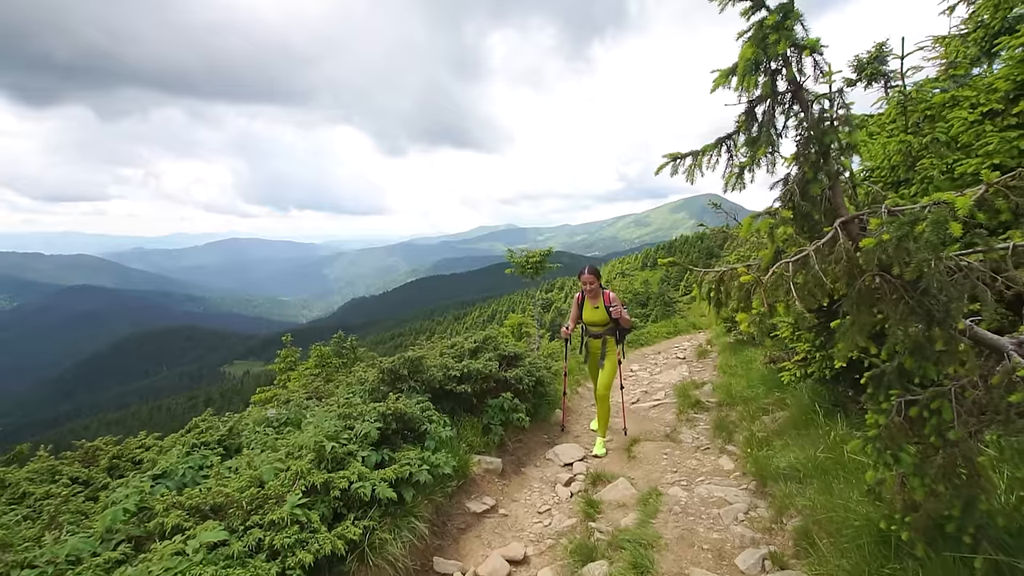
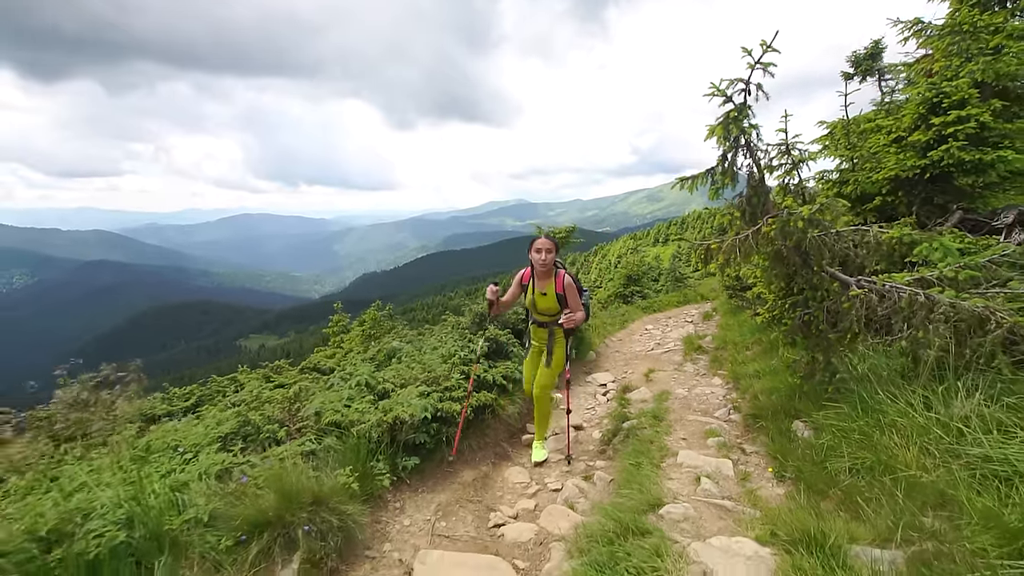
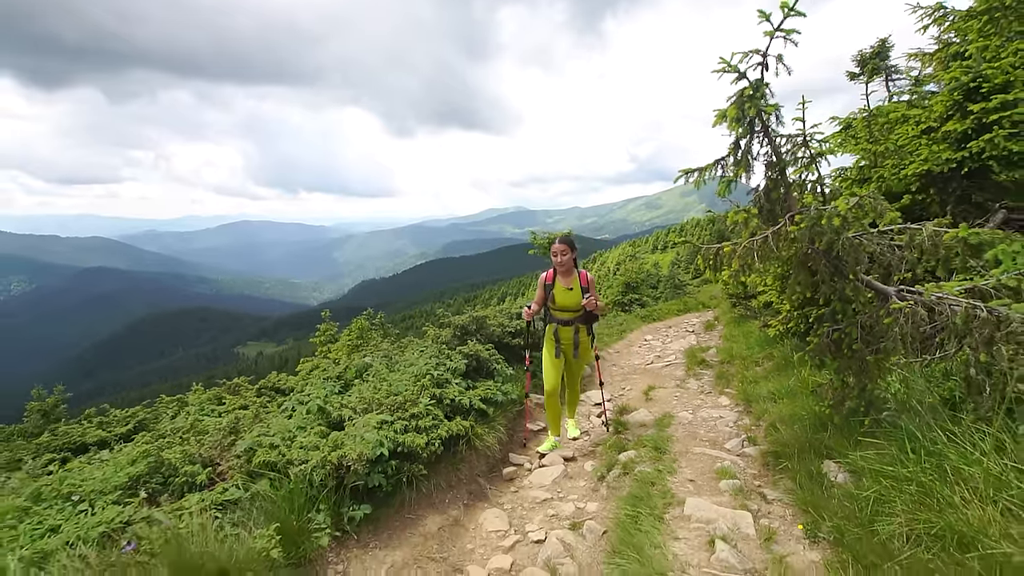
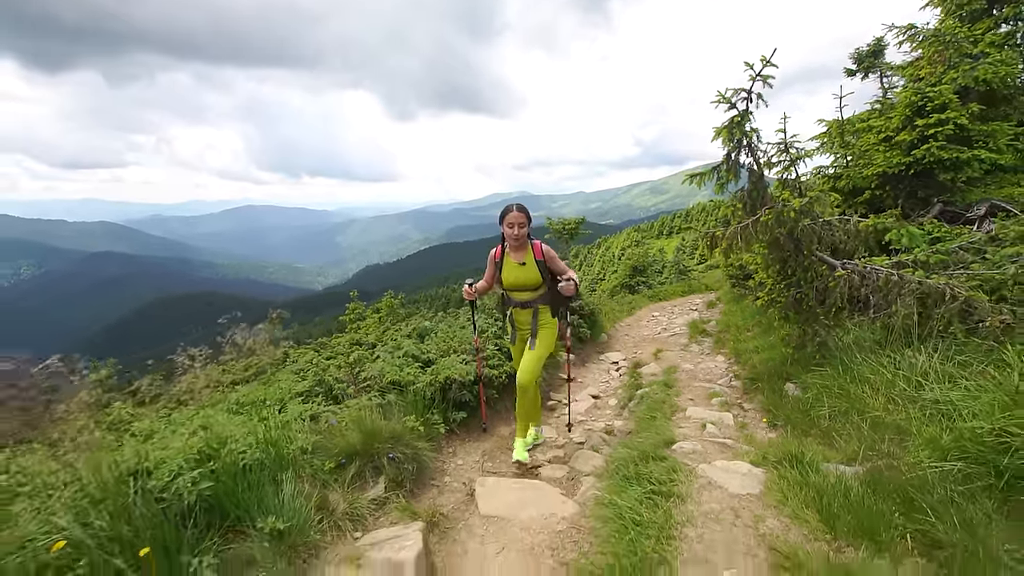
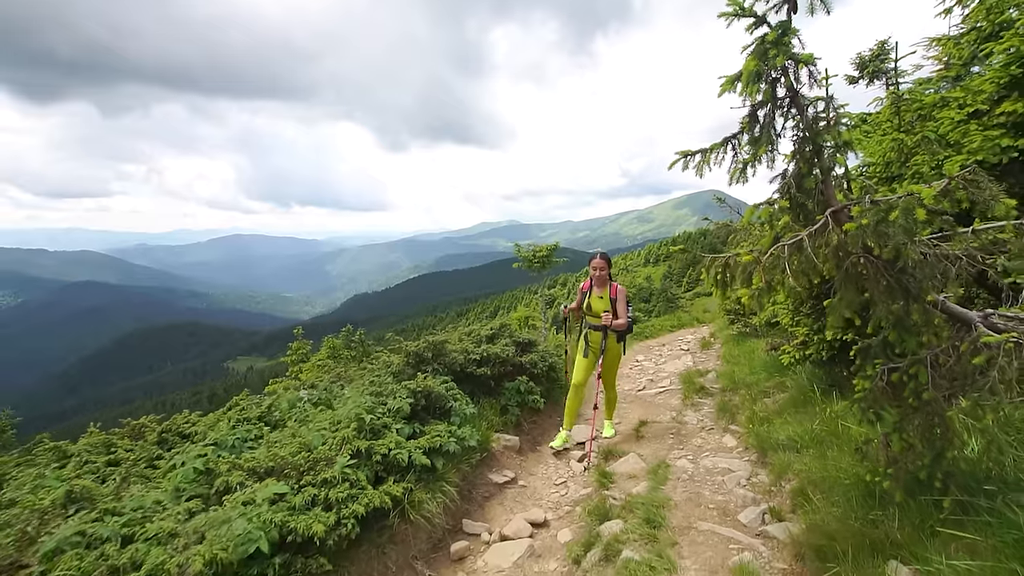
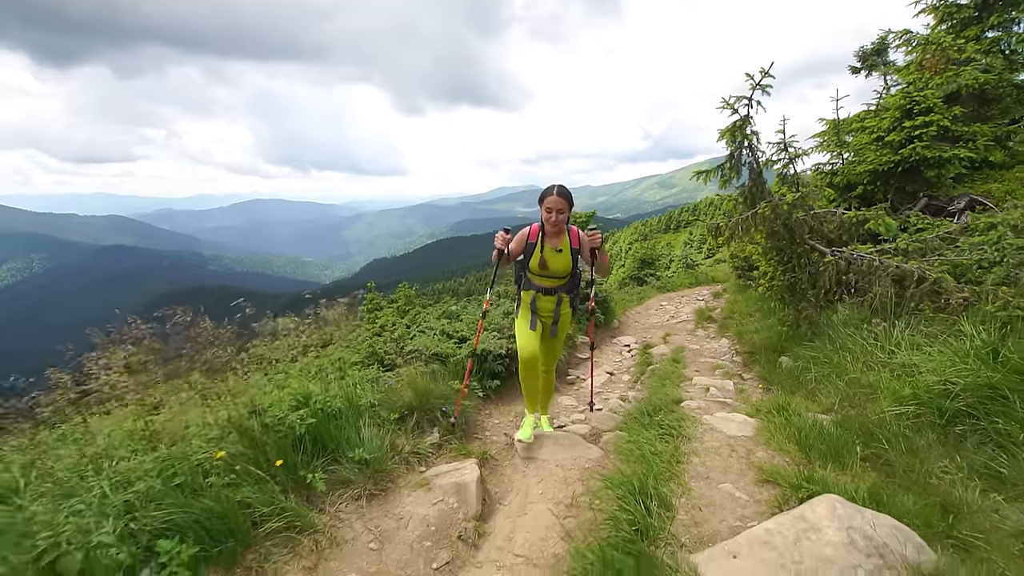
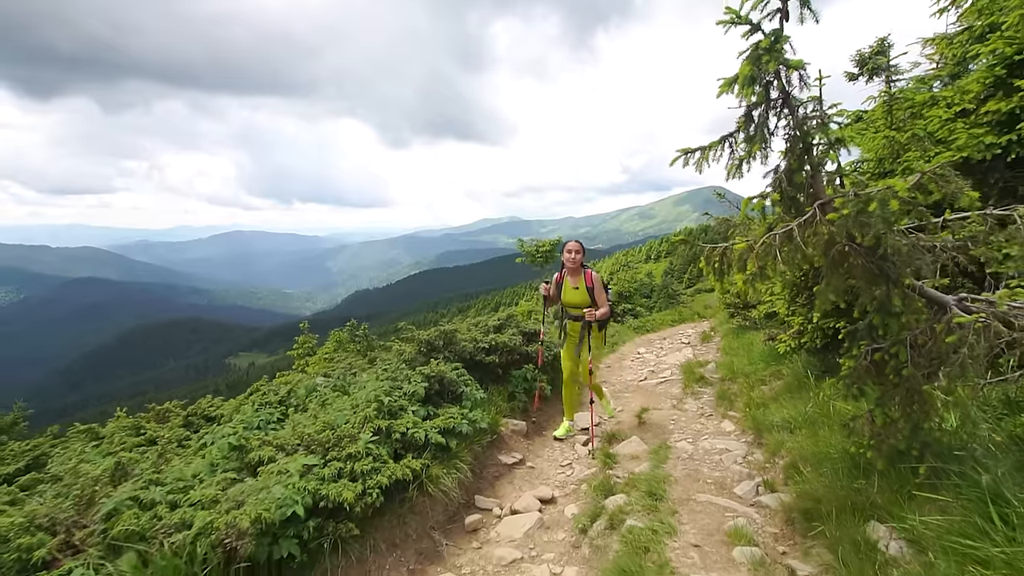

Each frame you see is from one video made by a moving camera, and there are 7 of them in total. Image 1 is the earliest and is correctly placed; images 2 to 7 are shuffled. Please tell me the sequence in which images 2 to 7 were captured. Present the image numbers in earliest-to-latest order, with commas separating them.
5, 7, 3, 2, 4, 6
